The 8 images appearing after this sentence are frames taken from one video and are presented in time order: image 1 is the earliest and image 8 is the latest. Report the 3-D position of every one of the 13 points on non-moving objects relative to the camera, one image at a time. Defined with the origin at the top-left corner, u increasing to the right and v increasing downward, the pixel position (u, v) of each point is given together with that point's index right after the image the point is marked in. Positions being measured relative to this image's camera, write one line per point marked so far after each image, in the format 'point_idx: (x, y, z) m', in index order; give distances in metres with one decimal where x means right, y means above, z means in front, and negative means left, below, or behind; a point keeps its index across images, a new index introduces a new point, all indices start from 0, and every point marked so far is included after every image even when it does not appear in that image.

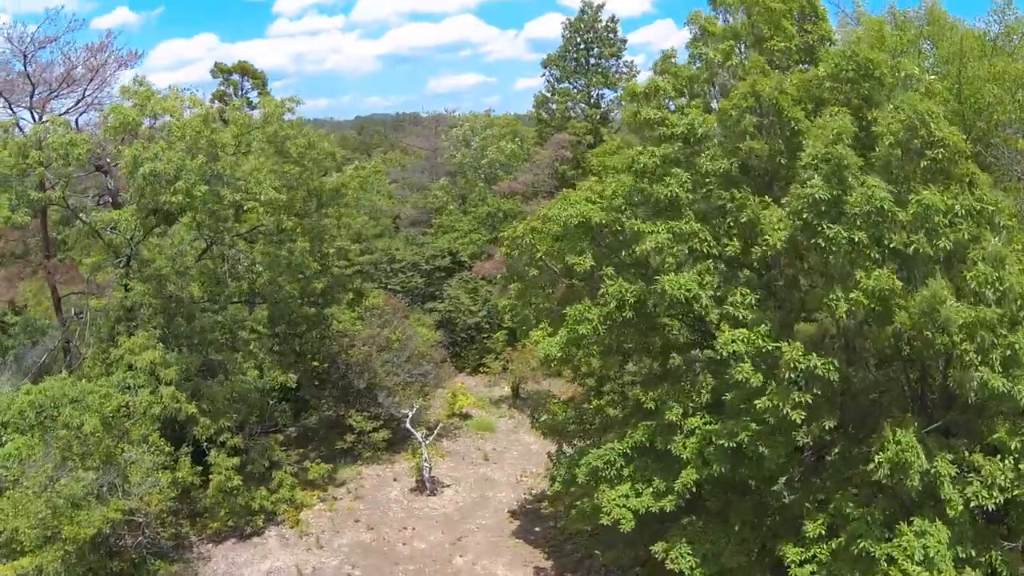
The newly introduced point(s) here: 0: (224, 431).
0: (-5.3, -2.6, +13.6) m
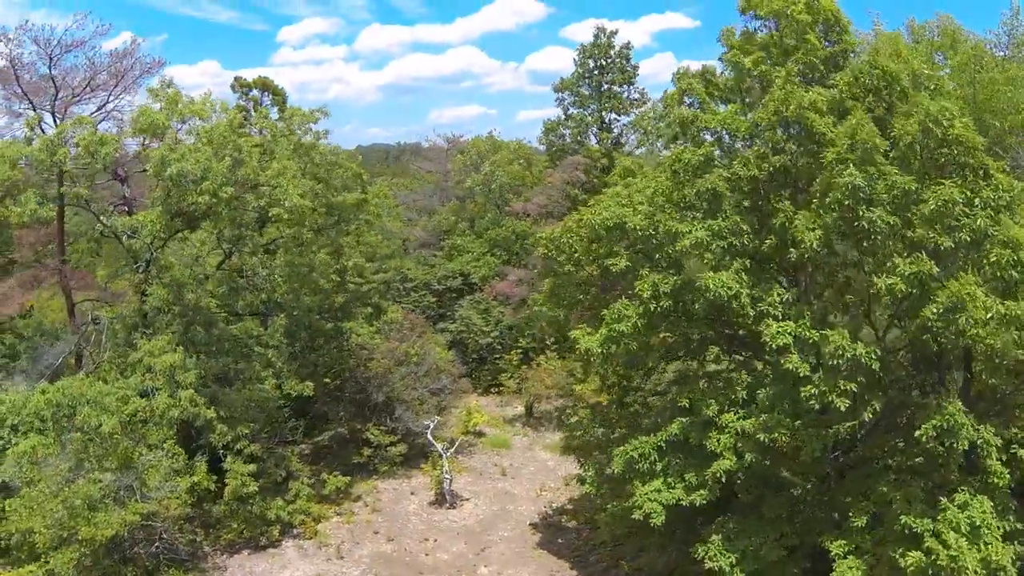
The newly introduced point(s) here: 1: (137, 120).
0: (-4.9, -2.7, +13.3) m
1: (-6.4, +3.0, +12.8) m
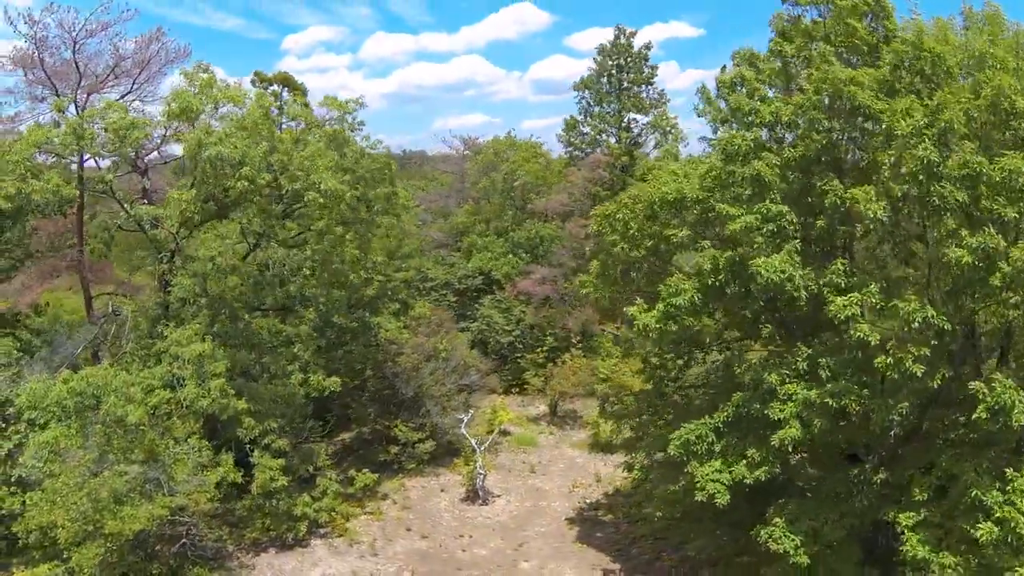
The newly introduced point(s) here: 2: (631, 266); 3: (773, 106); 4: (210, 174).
0: (-4.2, -2.5, +12.9) m
1: (-5.7, +3.2, +12.5) m
2: (+1.9, +0.4, +11.6) m
3: (+3.4, +2.4, +9.7) m
4: (-5.0, +1.9, +12.4) m
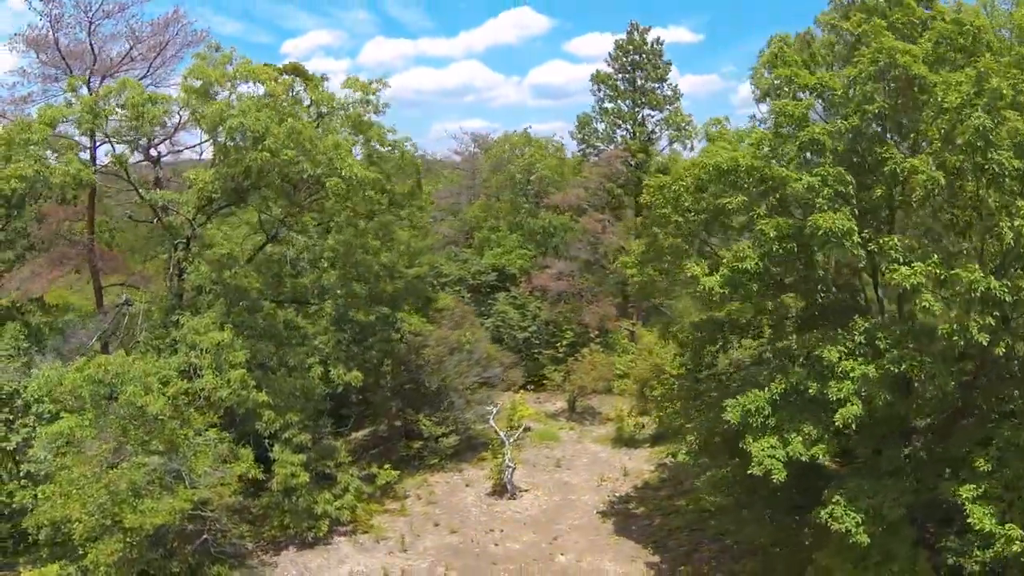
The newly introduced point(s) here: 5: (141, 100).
0: (-3.7, -2.3, +12.4) m
1: (-5.2, +3.4, +12.1) m
2: (+2.5, +0.7, +11.5) m
3: (+4.1, +2.7, +9.7) m
4: (-4.5, +2.1, +12.0) m
5: (-6.2, +3.2, +12.6) m
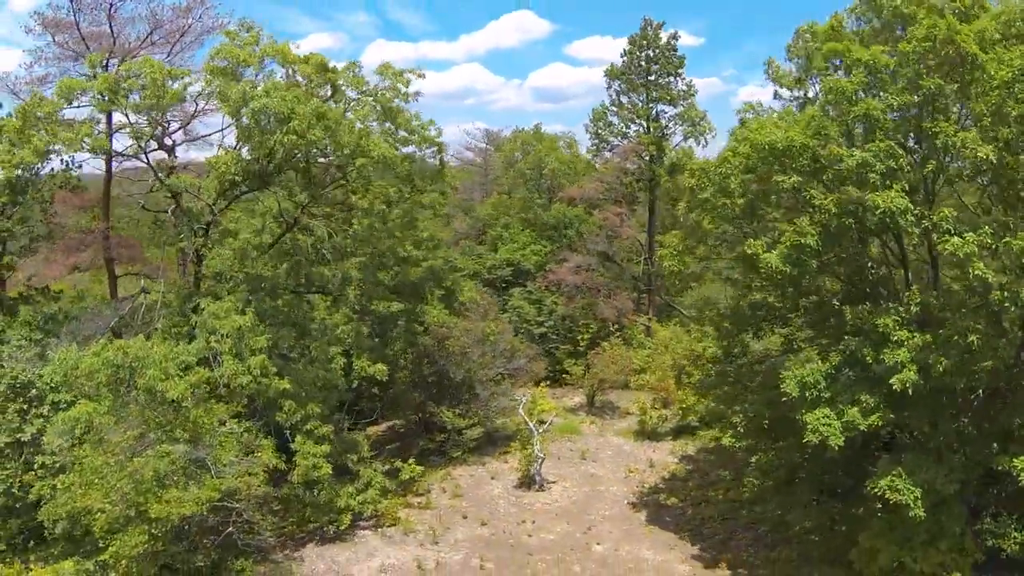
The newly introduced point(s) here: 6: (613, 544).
0: (-3.2, -2.1, +12.0) m
1: (-4.7, +3.6, +11.9) m
2: (+3.0, +0.9, +11.4) m
3: (+4.6, +3.1, +9.7) m
4: (-4.0, +2.4, +11.7) m
5: (-5.8, +3.4, +12.3) m
6: (+1.6, -3.9, +11.5) m
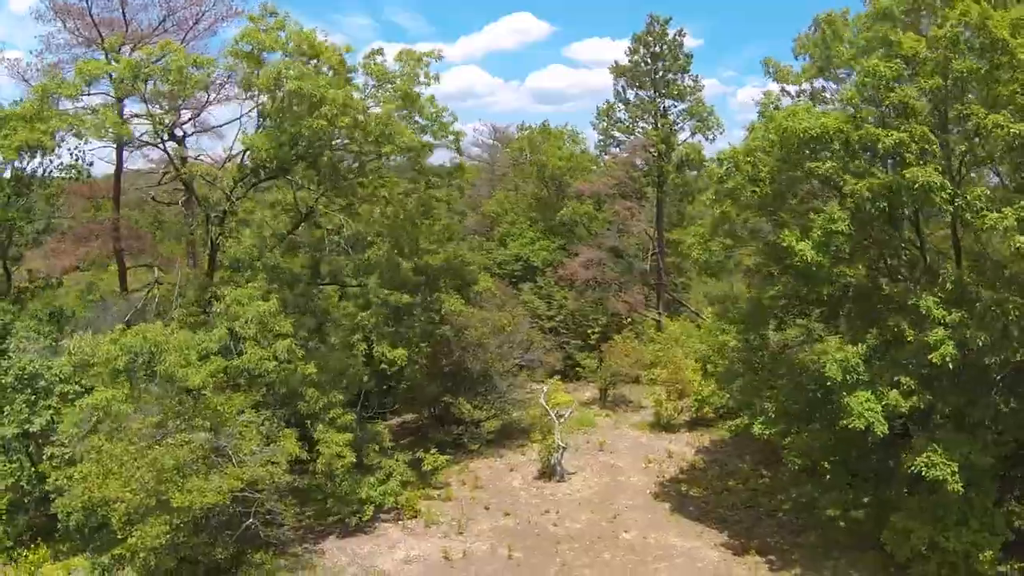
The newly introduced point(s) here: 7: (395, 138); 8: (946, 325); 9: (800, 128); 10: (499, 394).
0: (-2.8, -1.9, +11.8) m
1: (-4.3, +3.8, +11.7) m
2: (+3.4, +1.2, +11.4) m
3: (+5.0, +3.3, +9.8) m
4: (-3.6, +2.6, +11.6) m
5: (-5.4, +3.6, +12.1) m
6: (+1.9, -3.7, +11.3) m
7: (-2.0, +2.5, +12.2) m
8: (+5.1, -0.4, +9.0) m
9: (+3.7, +2.2, +9.8) m
10: (-0.3, -2.0, +14.1) m
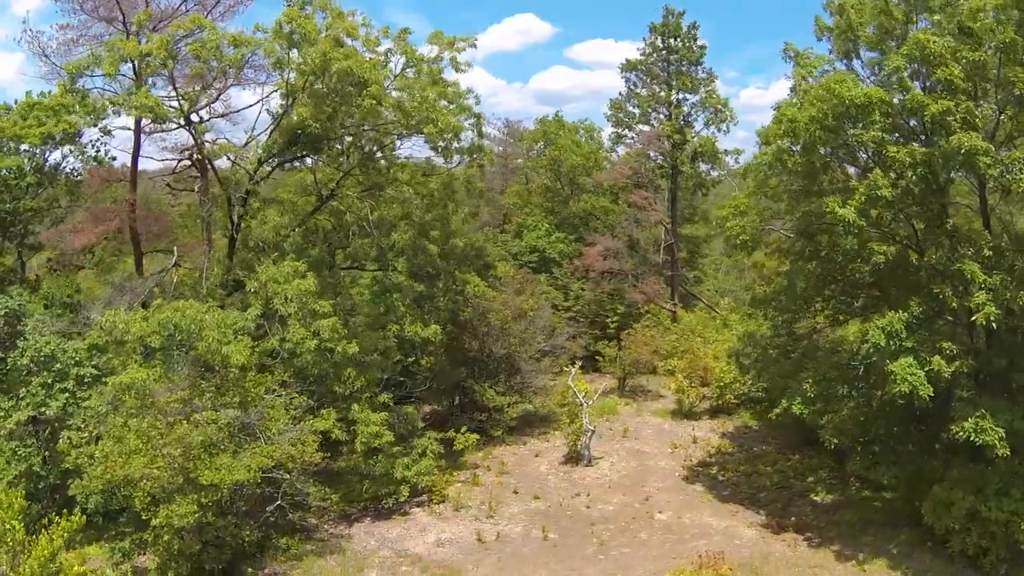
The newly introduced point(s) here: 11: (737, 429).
0: (-2.4, -1.6, +11.5) m
1: (-3.9, +4.1, +11.6) m
2: (+3.9, +1.5, +11.3) m
3: (+5.5, +3.8, +9.9) m
4: (-3.2, +2.9, +11.4) m
5: (-5.0, +3.9, +11.9) m
6: (+2.4, -3.3, +11.1) m
7: (-1.6, +2.8, +12.1) m
8: (+5.6, 0.0, +8.9) m
9: (+4.2, +2.6, +9.8) m
10: (+0.1, -1.7, +13.9) m
11: (+4.3, -2.7, +14.4) m
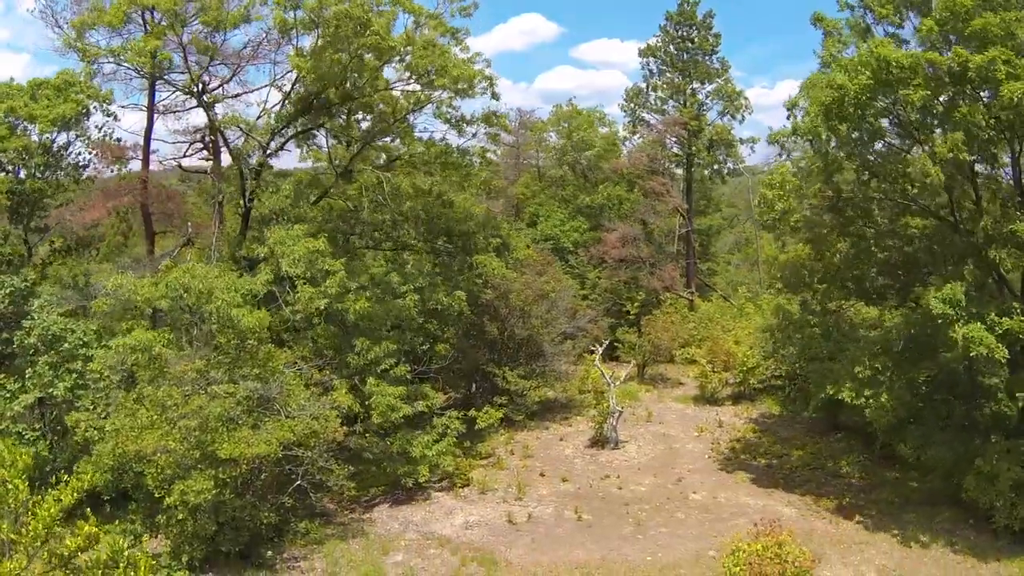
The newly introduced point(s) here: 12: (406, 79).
0: (-2.0, -1.2, +11.0) m
1: (-3.6, +4.5, +11.2) m
2: (+4.2, +1.9, +11.1) m
3: (+5.9, +4.2, +9.7) m
4: (-2.8, +3.3, +11.0) m
5: (-4.6, +4.2, +11.5) m
6: (+2.8, -2.9, +10.7) m
7: (-1.2, +3.1, +11.7) m
8: (+6.1, +0.5, +8.6) m
9: (+4.6, +3.0, +9.6) m
10: (+0.5, -1.4, +13.5) m
11: (+4.7, -2.4, +14.1) m
12: (-1.7, +2.9, +12.2) m
